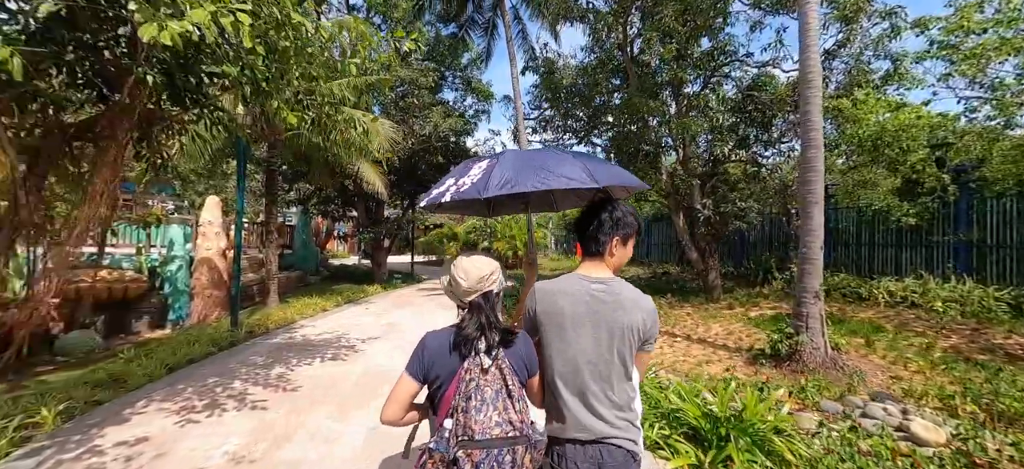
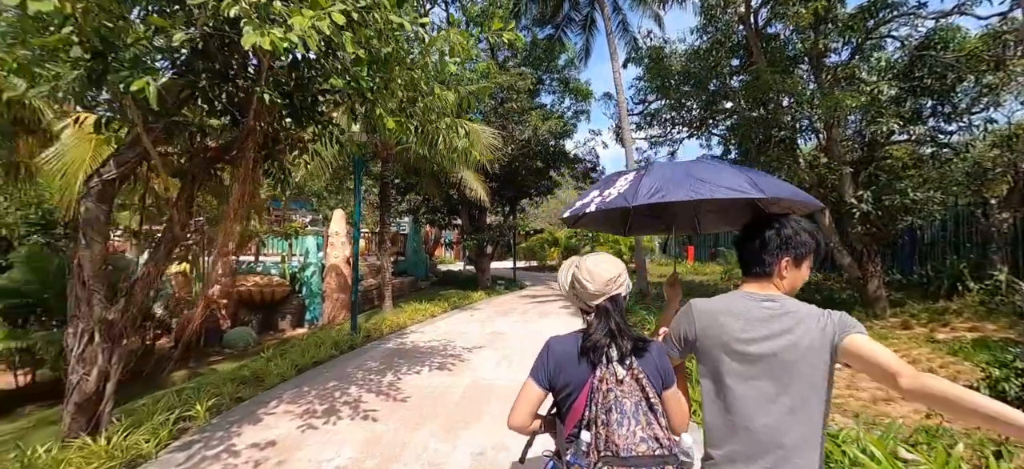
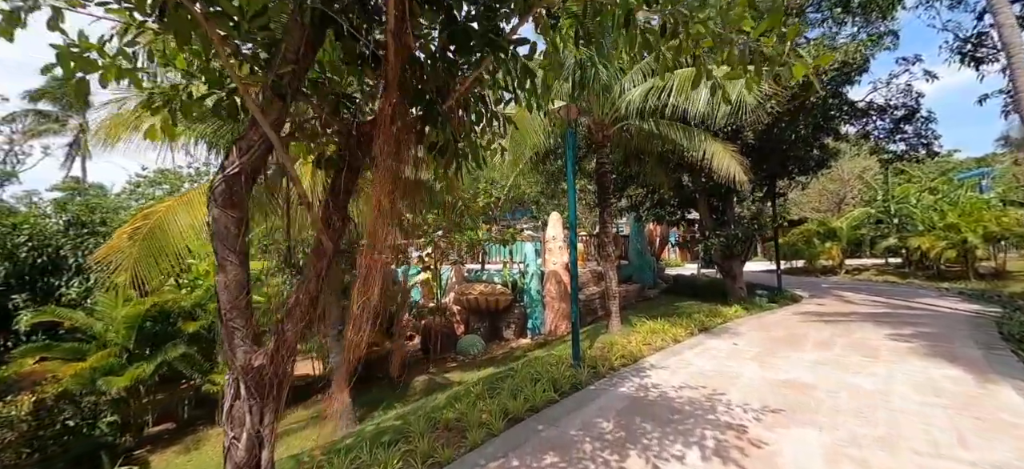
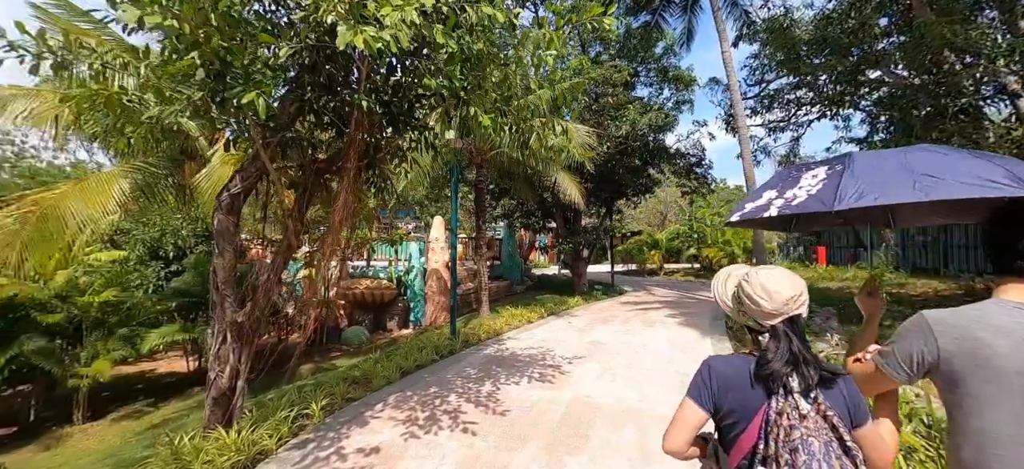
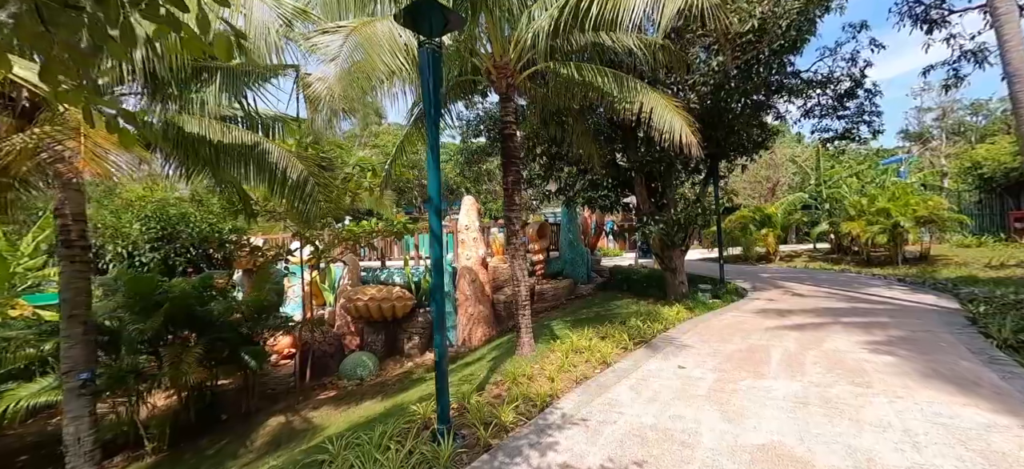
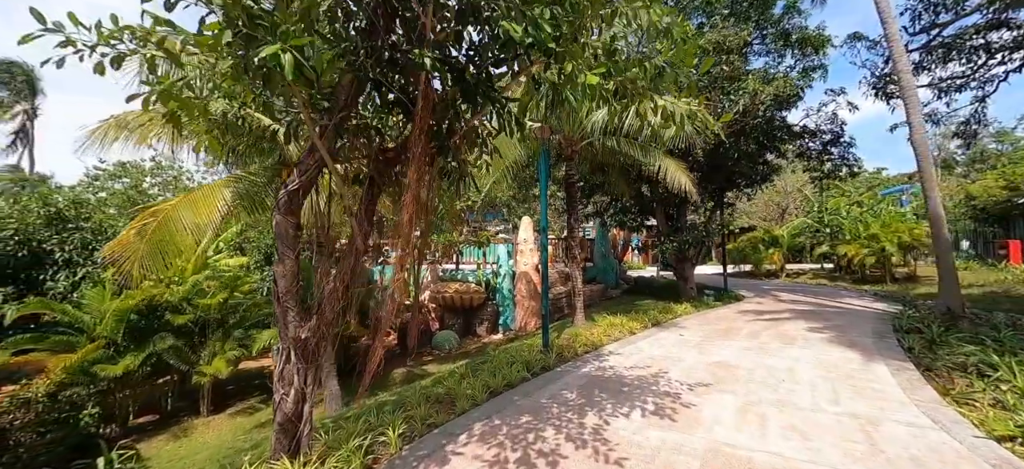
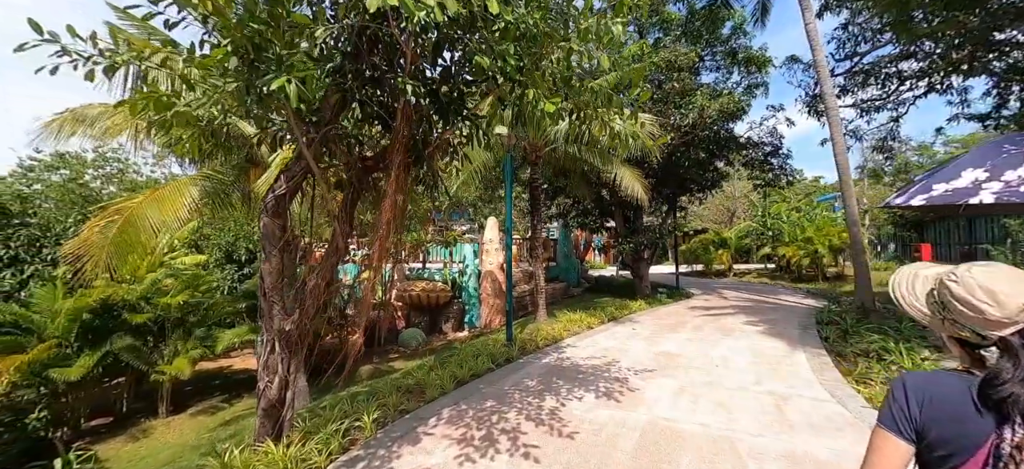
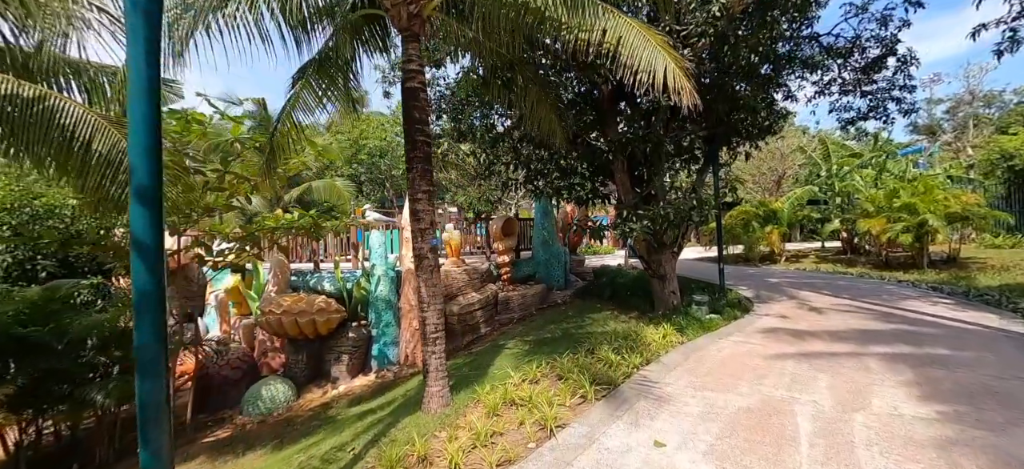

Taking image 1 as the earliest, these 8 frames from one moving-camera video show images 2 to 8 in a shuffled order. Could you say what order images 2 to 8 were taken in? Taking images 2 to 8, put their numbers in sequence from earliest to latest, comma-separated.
2, 4, 7, 6, 3, 5, 8
